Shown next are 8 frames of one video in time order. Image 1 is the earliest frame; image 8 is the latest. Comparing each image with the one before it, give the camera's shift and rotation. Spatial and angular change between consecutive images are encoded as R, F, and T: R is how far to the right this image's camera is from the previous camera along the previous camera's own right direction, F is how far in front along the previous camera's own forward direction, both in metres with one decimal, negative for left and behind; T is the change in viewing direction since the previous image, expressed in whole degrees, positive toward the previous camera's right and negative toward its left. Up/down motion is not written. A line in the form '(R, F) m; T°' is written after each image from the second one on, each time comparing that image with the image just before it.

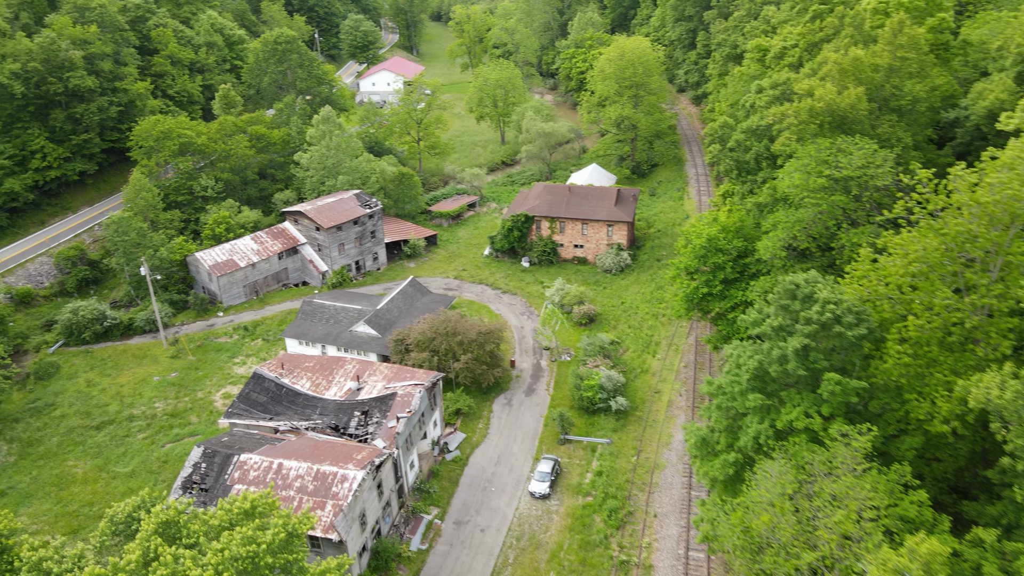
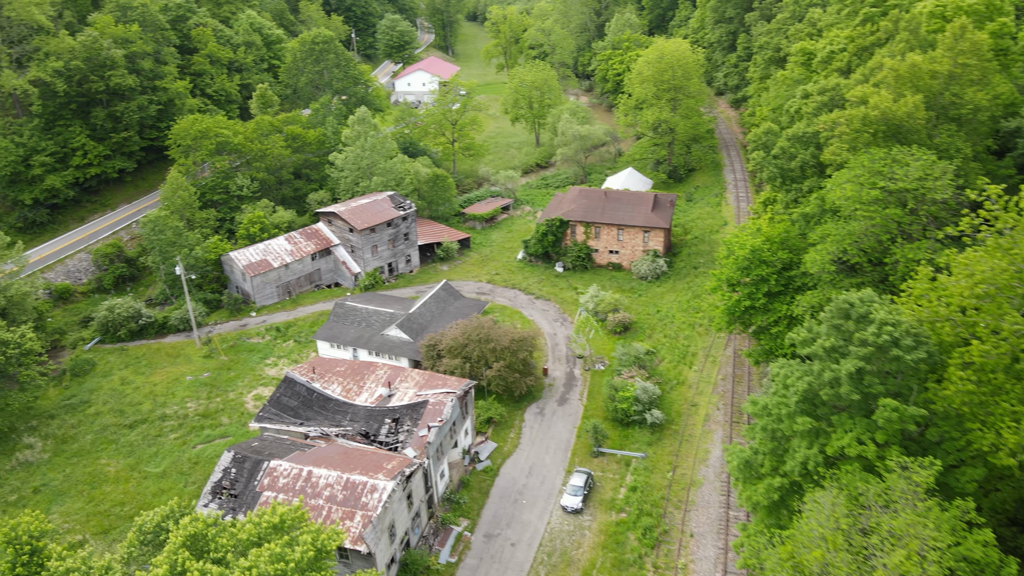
(-0.5, +1.2) m; -2°
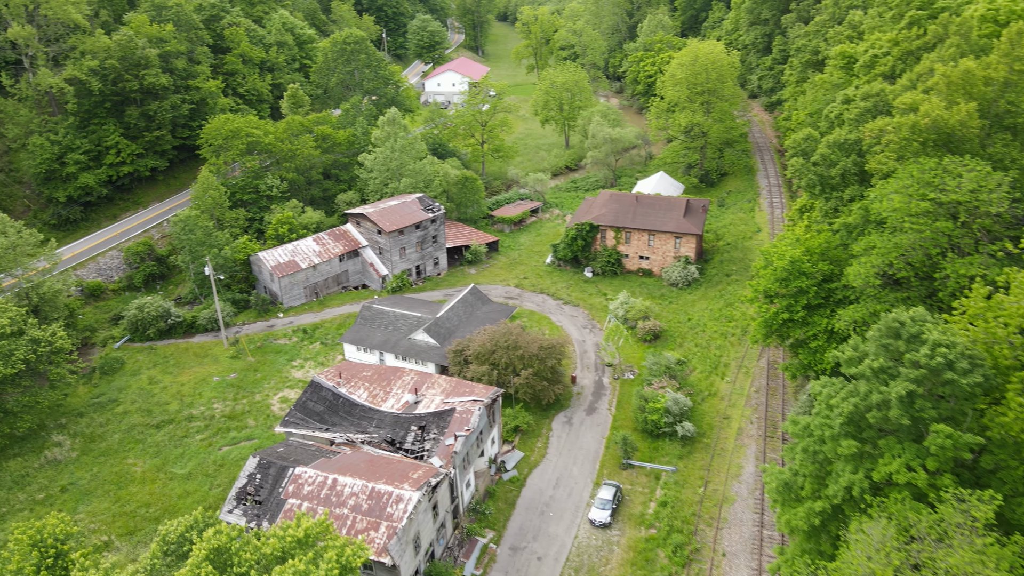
(-0.4, +1.0) m; -2°
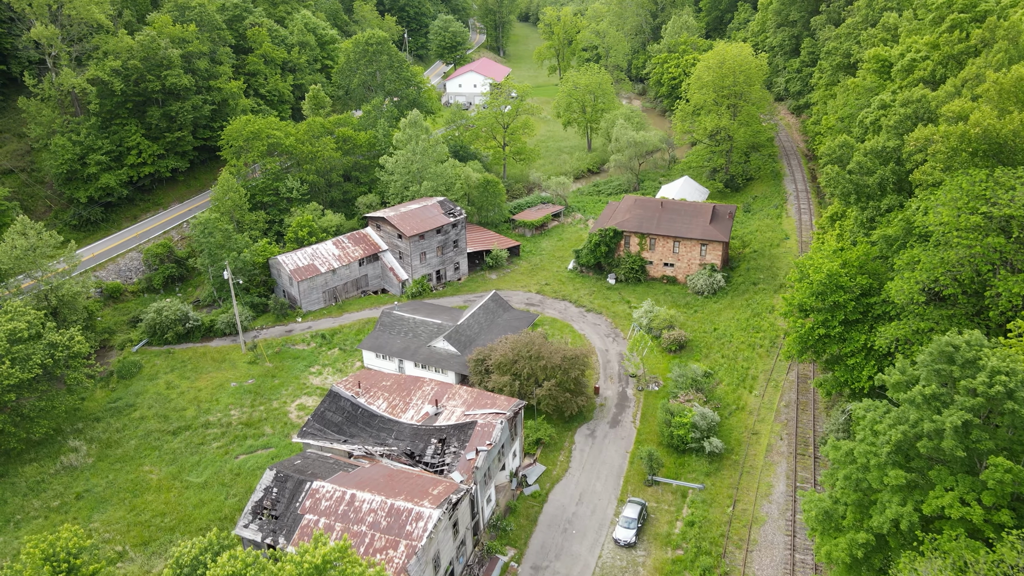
(-0.5, +1.5) m; -1°
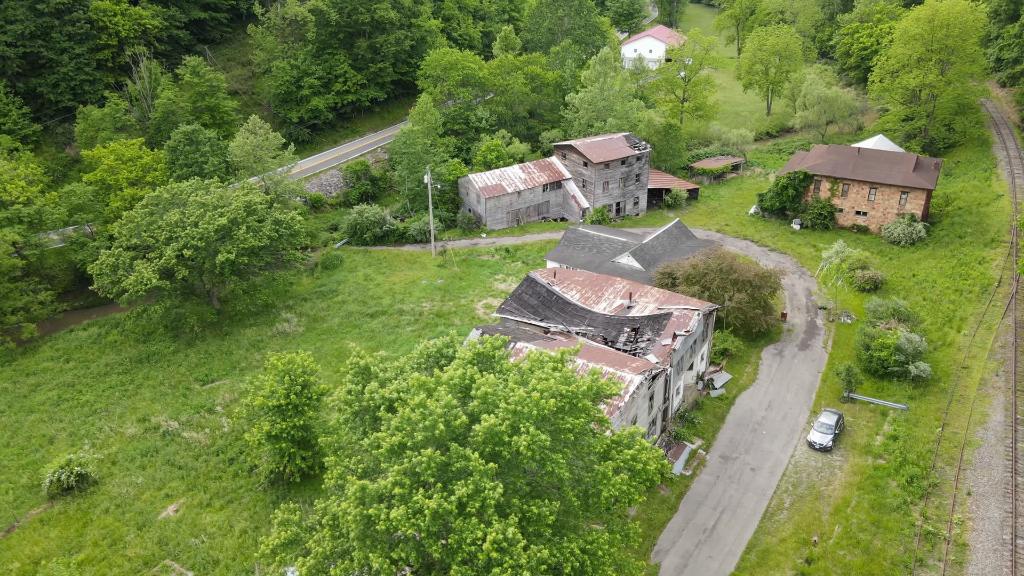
(+0.1, +1.1) m; 0°
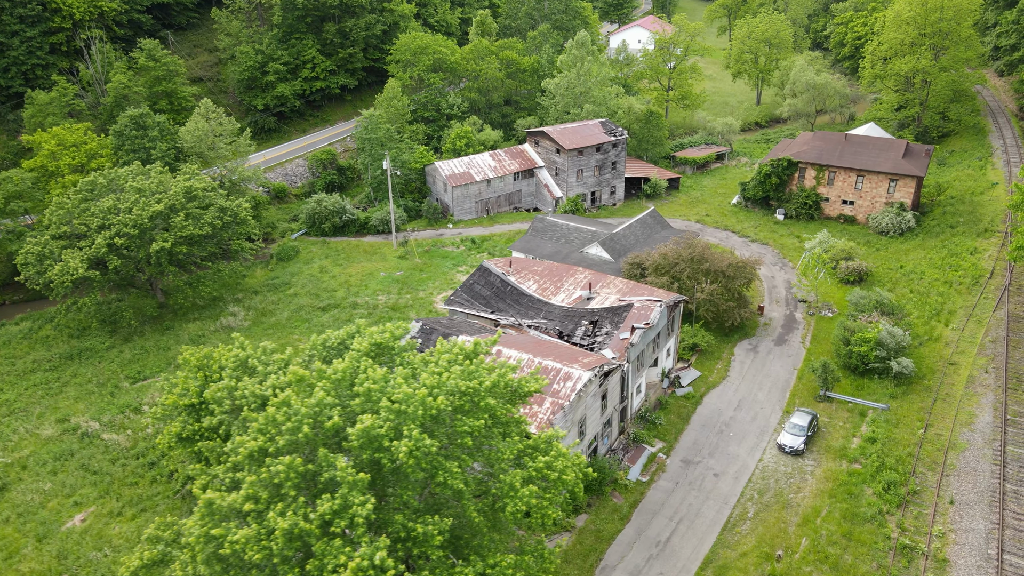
(+1.7, +1.9) m; 0°
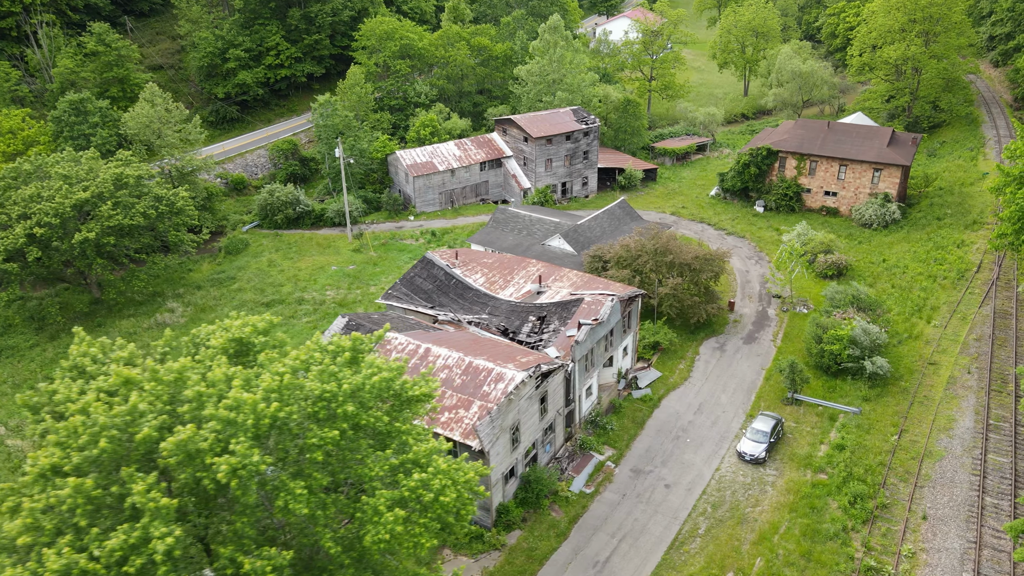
(+1.8, +1.9) m; 0°
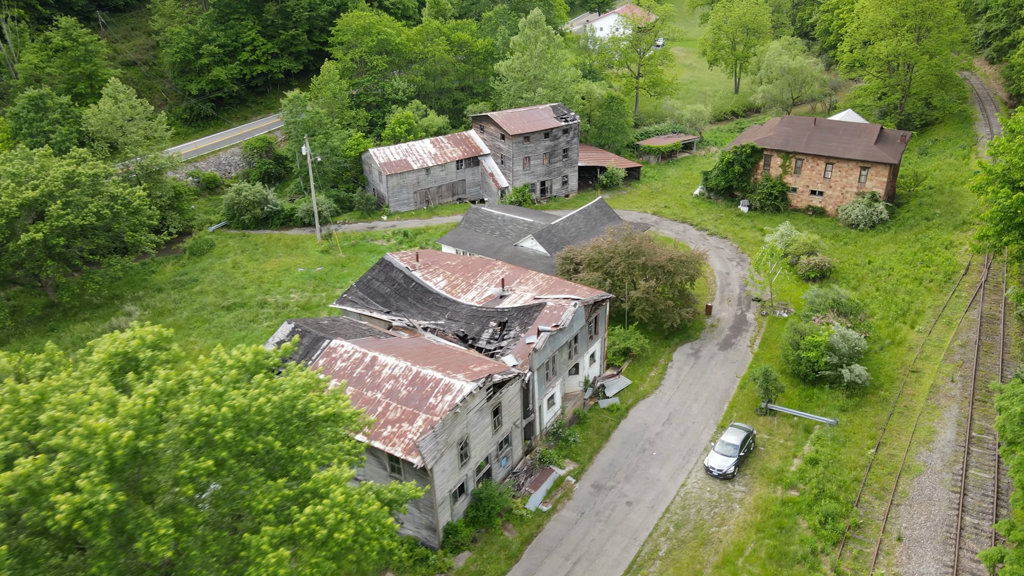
(+1.1, +1.1) m; 0°
